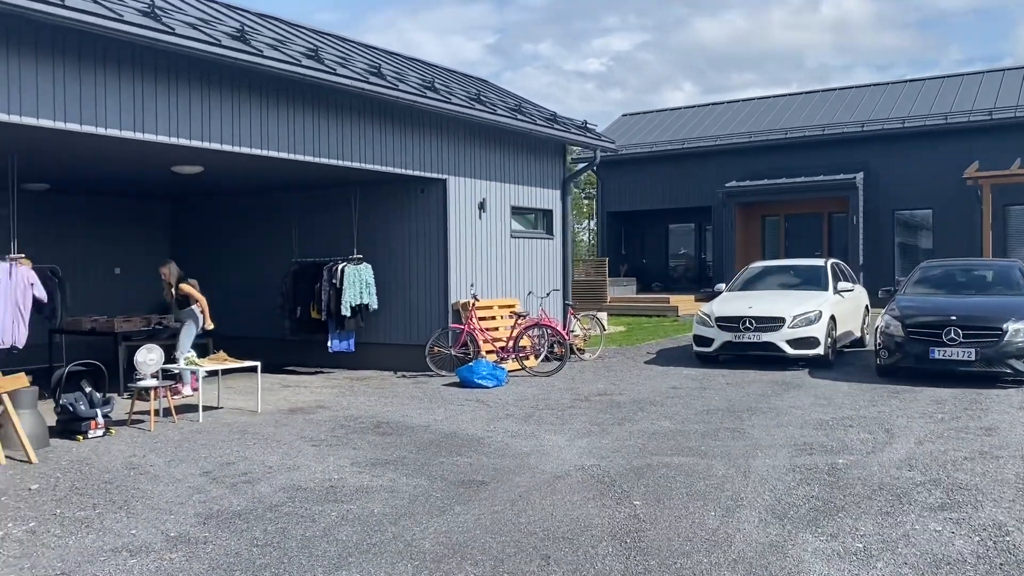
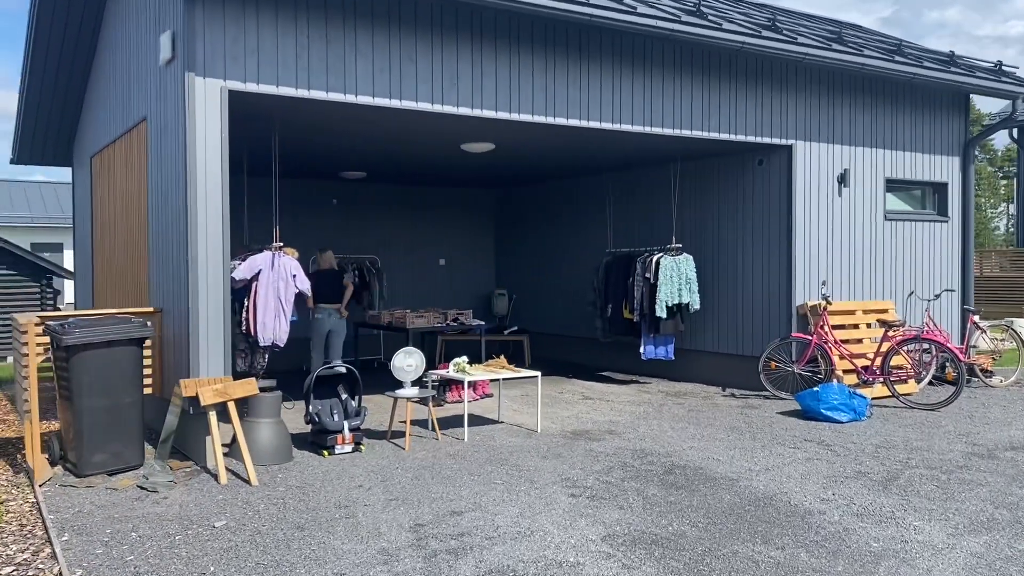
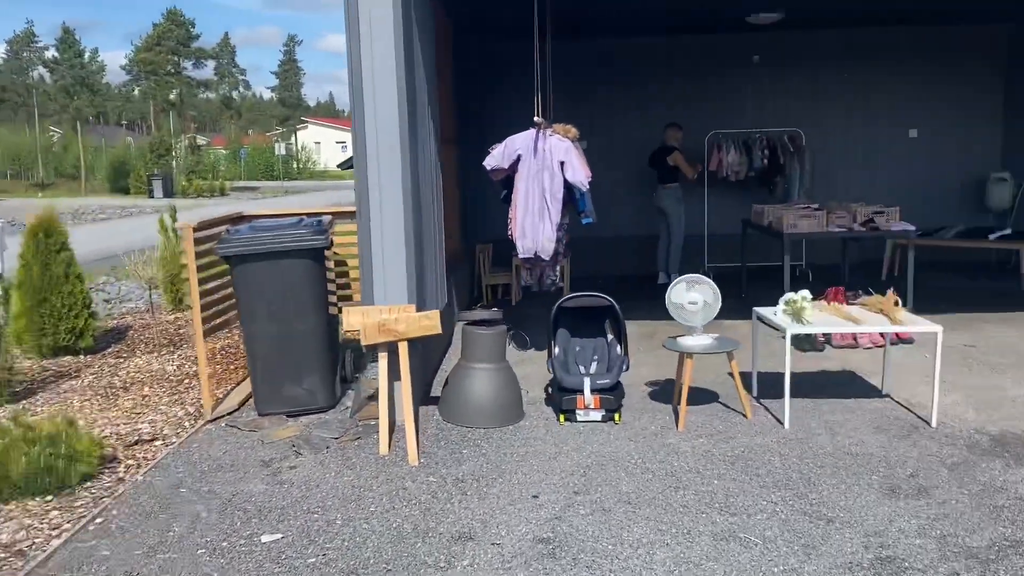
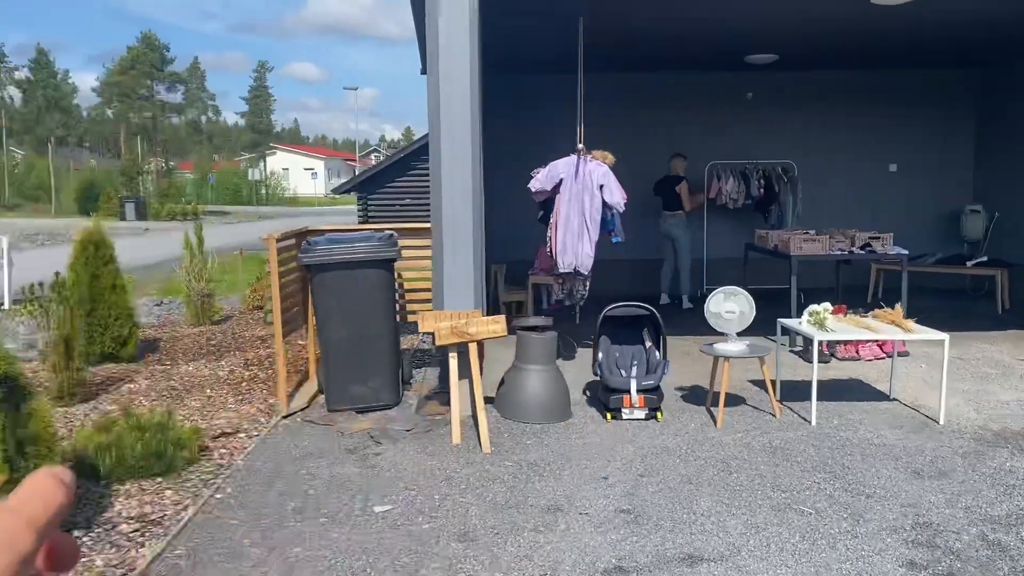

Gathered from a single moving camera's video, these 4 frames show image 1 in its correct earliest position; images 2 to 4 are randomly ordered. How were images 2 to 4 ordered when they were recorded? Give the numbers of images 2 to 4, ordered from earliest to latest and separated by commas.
2, 4, 3
